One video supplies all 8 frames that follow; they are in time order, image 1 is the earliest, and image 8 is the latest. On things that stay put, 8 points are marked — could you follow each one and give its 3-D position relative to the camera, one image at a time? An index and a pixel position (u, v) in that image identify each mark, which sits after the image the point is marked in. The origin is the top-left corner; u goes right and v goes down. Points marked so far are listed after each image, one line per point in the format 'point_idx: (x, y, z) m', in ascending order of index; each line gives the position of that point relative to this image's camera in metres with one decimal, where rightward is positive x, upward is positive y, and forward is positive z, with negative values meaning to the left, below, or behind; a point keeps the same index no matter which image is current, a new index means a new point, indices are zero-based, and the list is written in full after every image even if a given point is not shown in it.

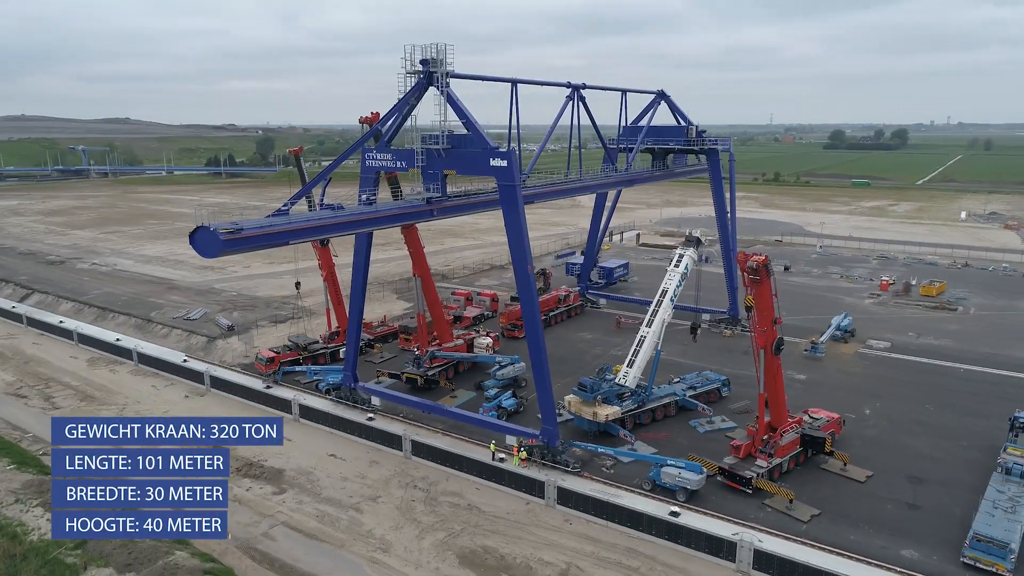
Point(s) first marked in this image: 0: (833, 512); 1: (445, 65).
0: (+6.6, -4.6, +14.7) m
1: (-1.5, +5.0, +16.2) m
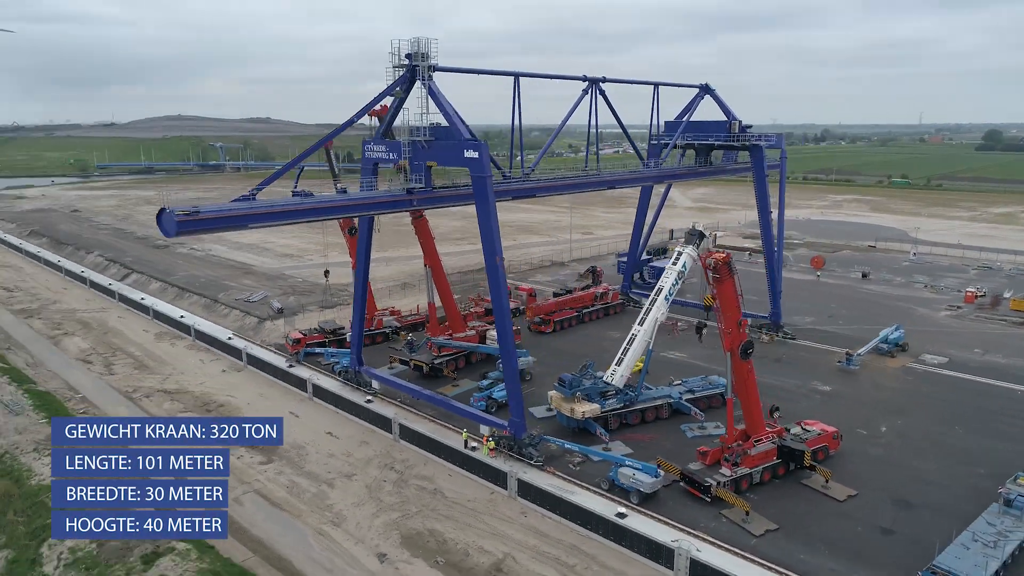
0: (+5.4, -4.6, +13.8) m
1: (-2.0, +5.2, +16.6) m
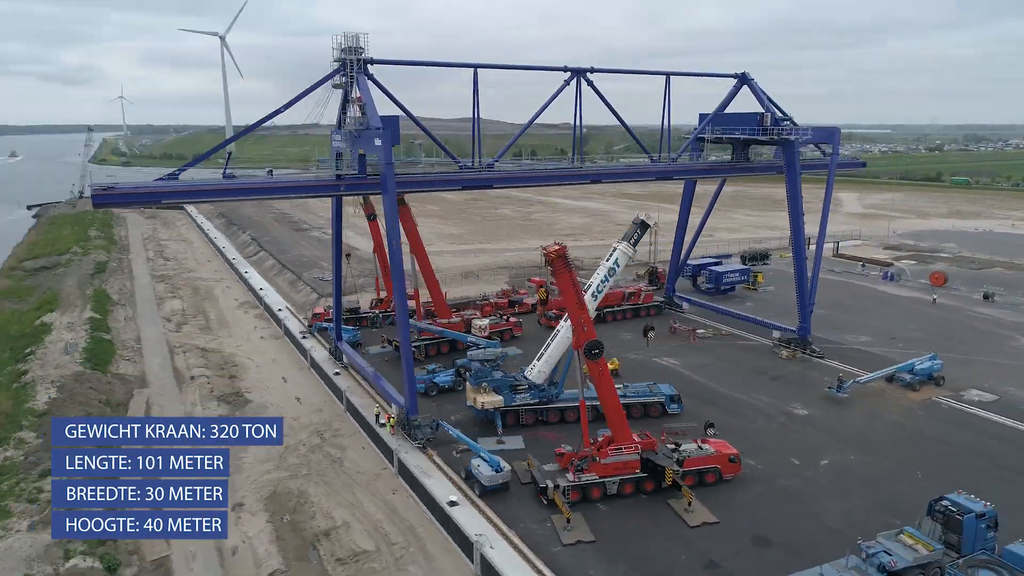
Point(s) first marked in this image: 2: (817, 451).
0: (+1.7, -4.6, +12.8) m
1: (-3.8, +5.7, +17.6) m
2: (+7.0, -3.7, +16.2) m
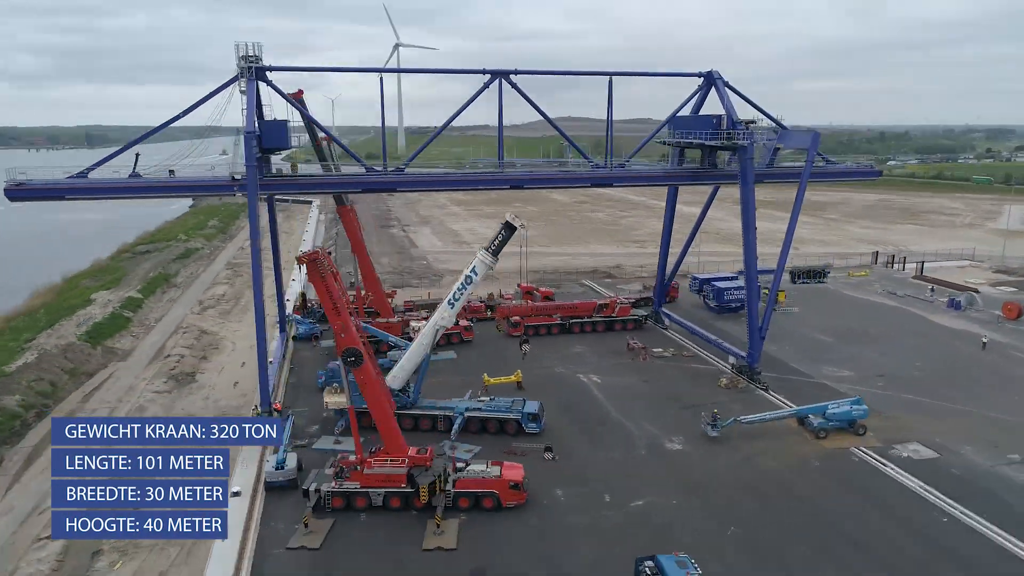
0: (-3.2, -4.7, +12.7) m
1: (-6.8, +5.8, +18.6) m
2: (+2.7, -4.2, +14.7) m
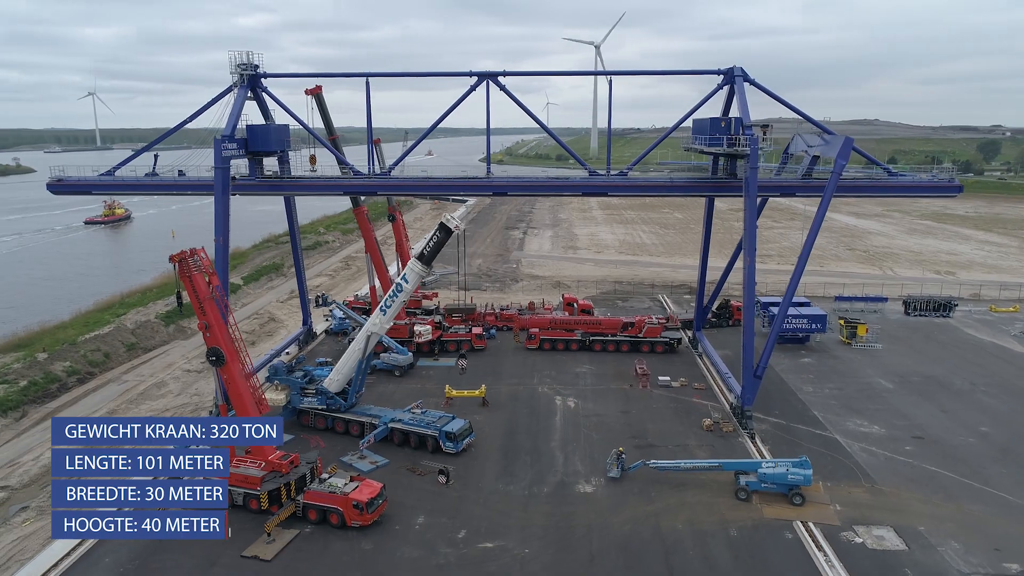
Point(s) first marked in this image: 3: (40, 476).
0: (-6.4, -4.7, +13.1) m
1: (-7.4, +6.0, +19.8) m
2: (-0.1, -4.6, +13.3) m
3: (-11.1, -4.4, +16.9) m
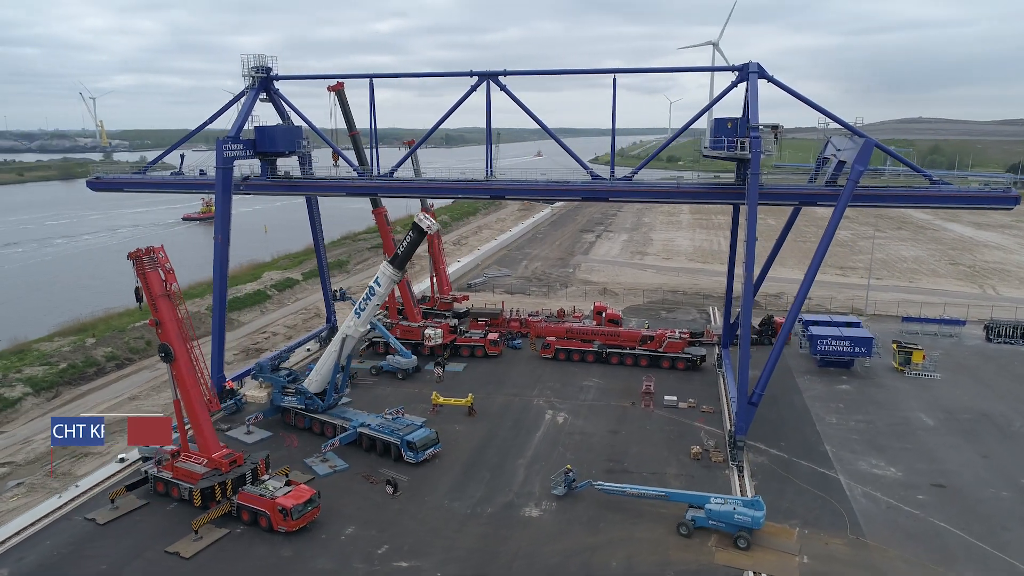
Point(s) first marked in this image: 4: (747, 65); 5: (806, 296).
0: (-7.7, -4.6, +13.6) m
1: (-7.3, +6.0, +20.3) m
2: (-1.5, -4.7, +12.8) m
3: (-11.8, -4.2, +18.0) m
4: (+5.7, +5.4, +17.5) m
5: (+6.5, -0.3, +15.9) m
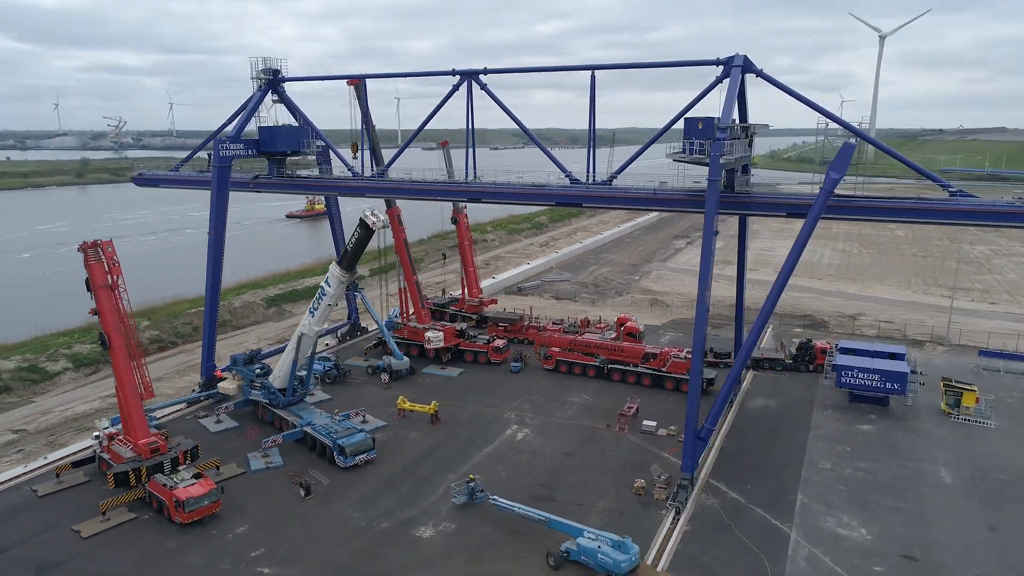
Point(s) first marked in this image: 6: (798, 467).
0: (-9.7, -4.4, +14.6) m
1: (-7.3, +6.2, +21.0) m
2: (-3.8, -4.8, +12.5) m
3: (-12.7, -3.8, +19.8) m
4: (+4.7, +5.0, +15.5) m
5: (+4.9, -0.8, +13.9) m
6: (+6.4, -4.0, +16.0) m
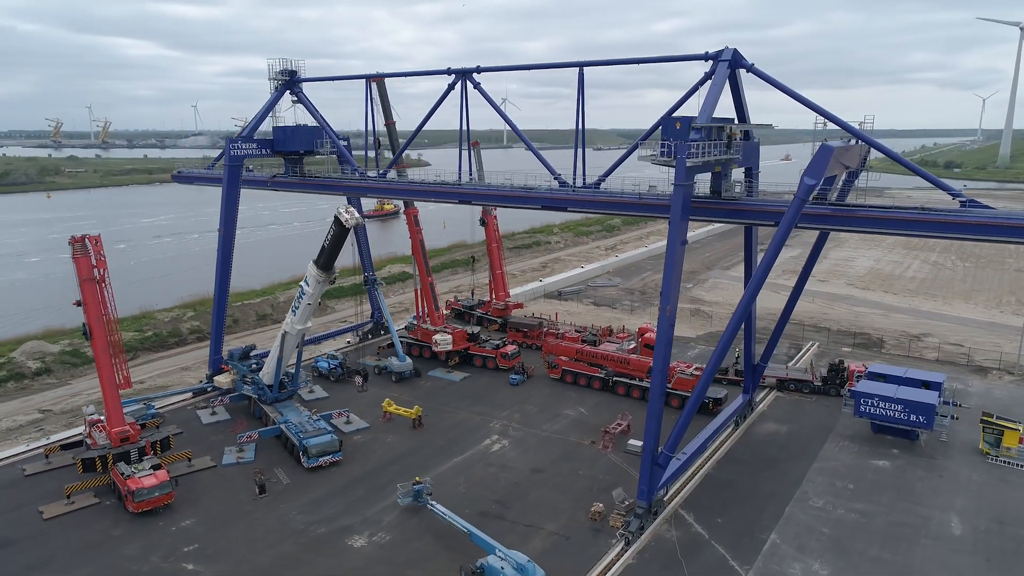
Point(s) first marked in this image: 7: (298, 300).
0: (-10.6, -4.2, +15.5) m
1: (-7.0, +6.3, +21.4) m
2: (-5.1, -4.8, +12.5) m
3: (-12.8, -3.5, +21.0) m
4: (+4.1, +4.7, +14.3) m
5: (+3.9, -1.1, +12.6) m
6: (+5.5, -4.3, +14.5) m
7: (-5.1, -0.3, +17.1) m
